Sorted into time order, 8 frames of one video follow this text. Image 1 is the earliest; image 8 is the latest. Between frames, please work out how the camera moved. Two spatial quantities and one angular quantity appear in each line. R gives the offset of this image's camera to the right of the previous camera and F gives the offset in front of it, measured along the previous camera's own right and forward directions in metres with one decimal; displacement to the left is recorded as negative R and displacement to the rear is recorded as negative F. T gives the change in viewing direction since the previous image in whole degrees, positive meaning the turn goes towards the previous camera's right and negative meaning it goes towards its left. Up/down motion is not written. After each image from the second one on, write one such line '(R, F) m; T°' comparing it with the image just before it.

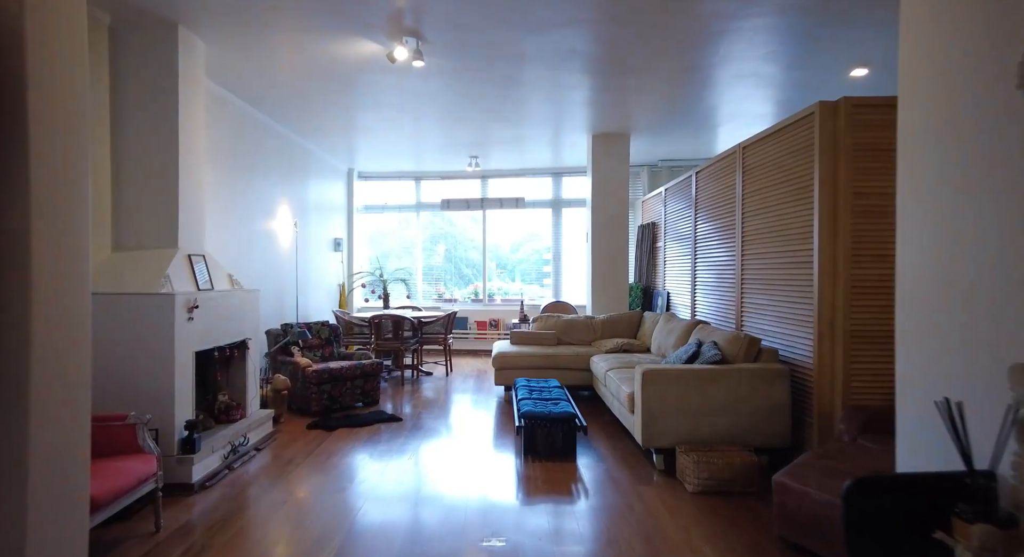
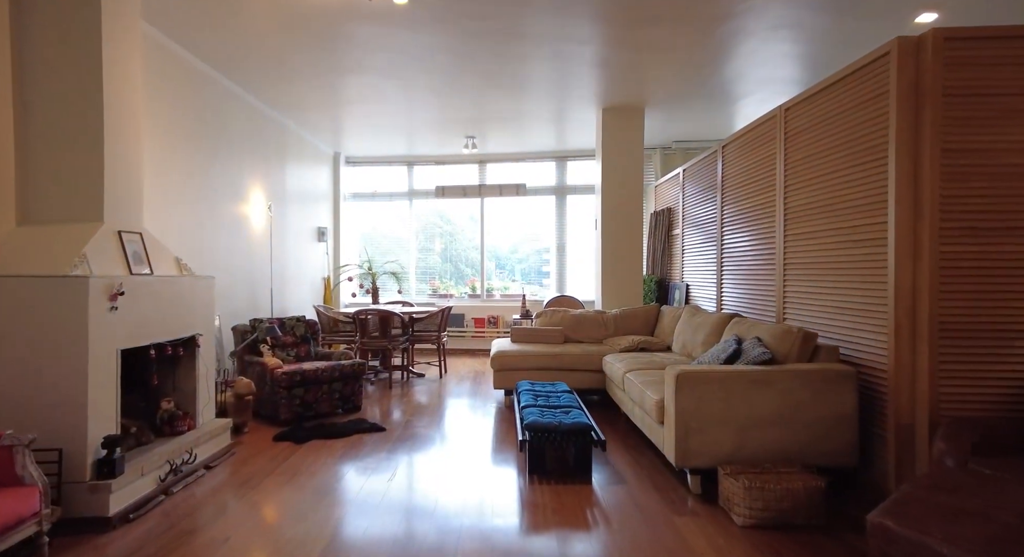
(0.0, +0.6) m; 0°
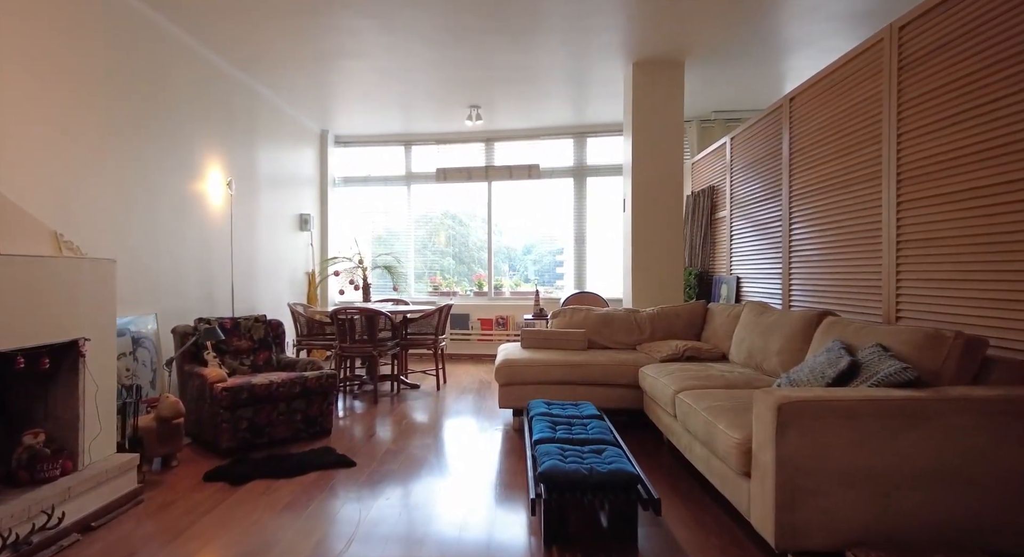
(0.0, +0.9) m; -2°
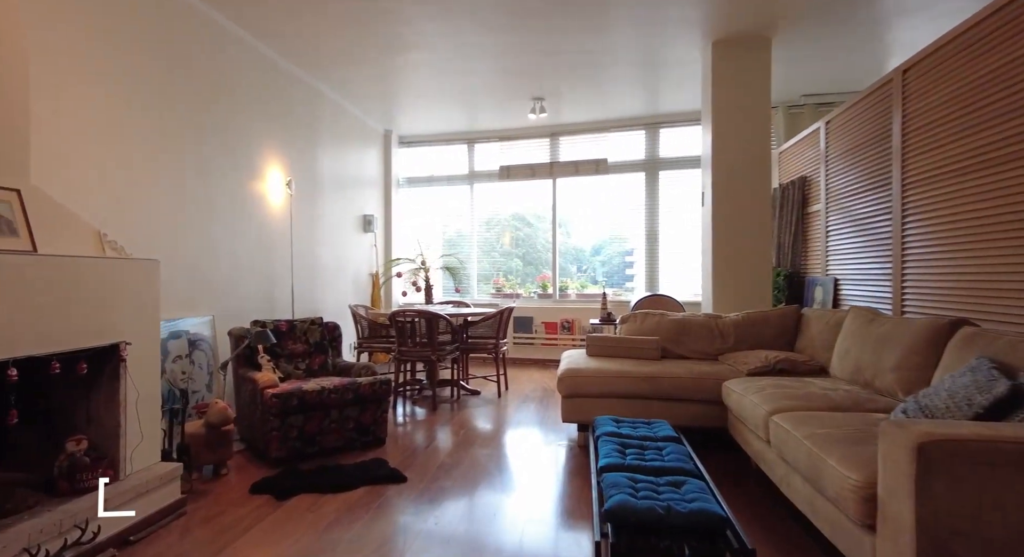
(0.0, +0.2) m; -8°
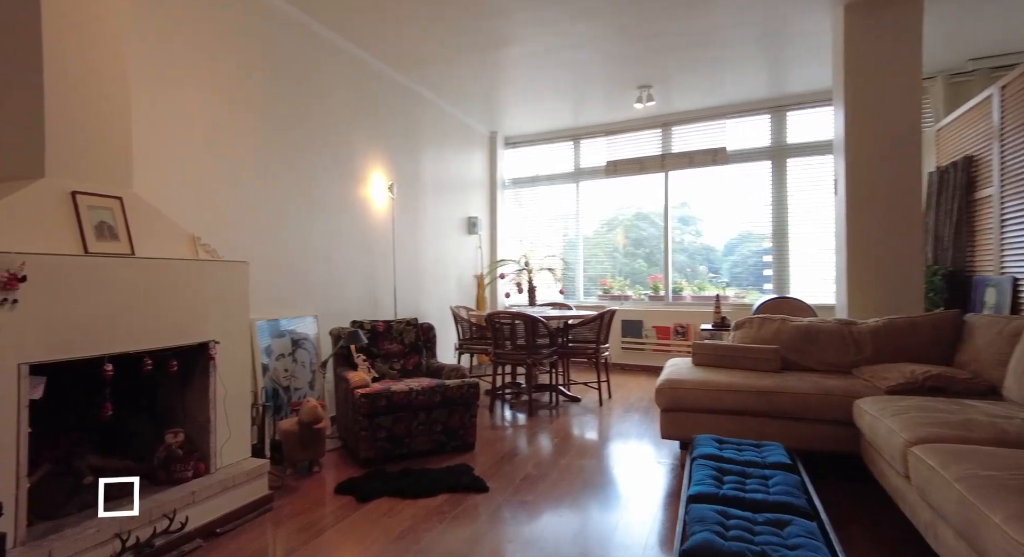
(+0.1, +0.1) m; -13°
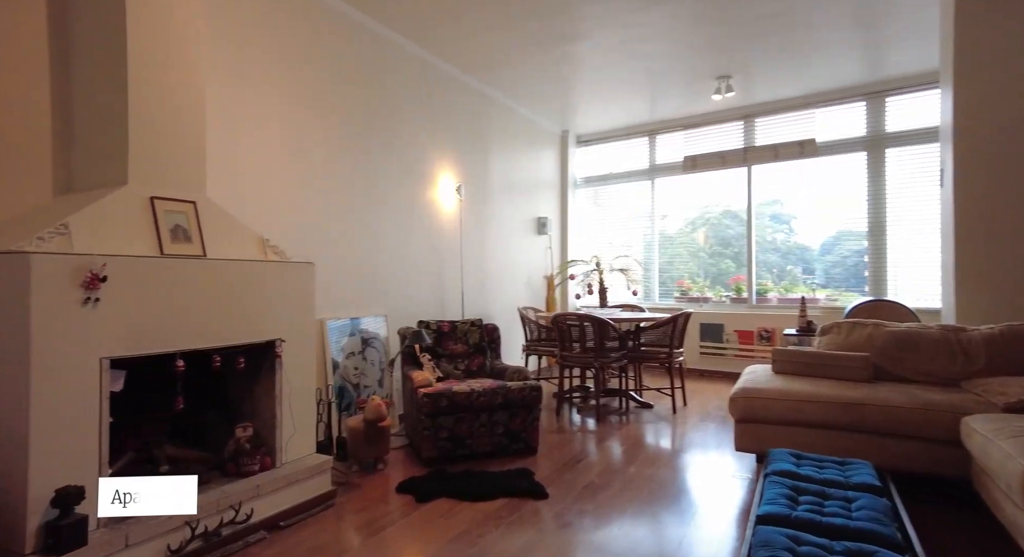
(0.0, +0.1) m; -8°
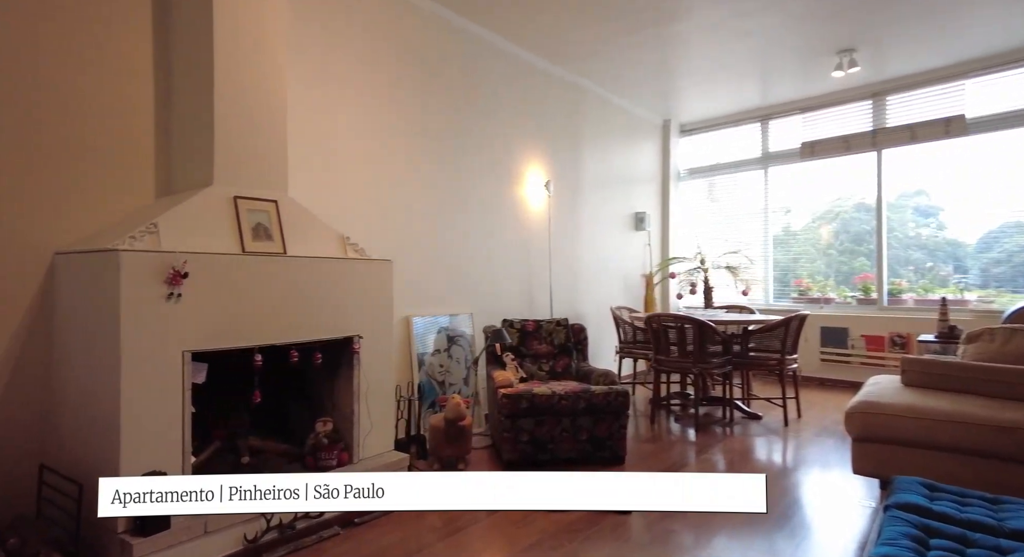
(0.0, +0.1) m; -11°
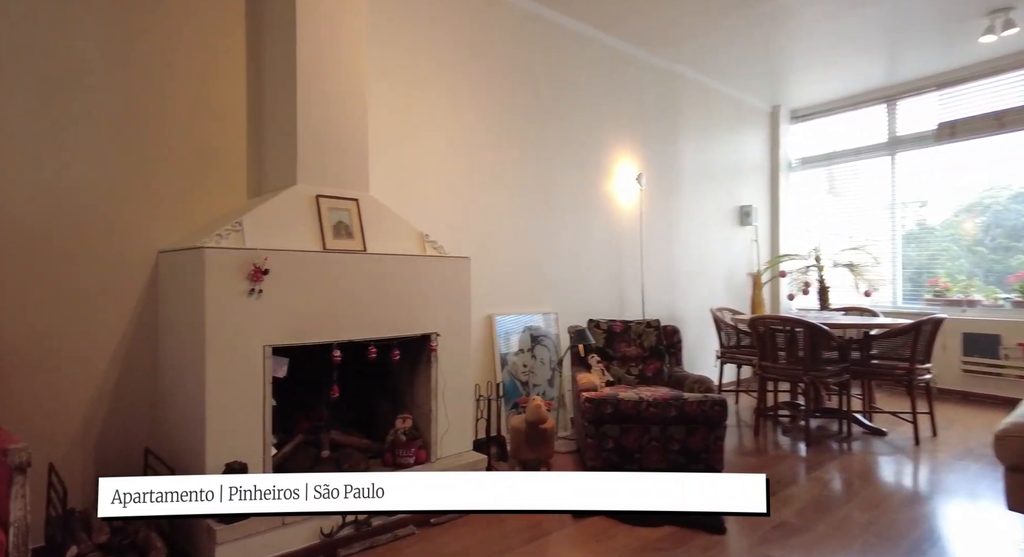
(0.0, +0.1) m; -11°
